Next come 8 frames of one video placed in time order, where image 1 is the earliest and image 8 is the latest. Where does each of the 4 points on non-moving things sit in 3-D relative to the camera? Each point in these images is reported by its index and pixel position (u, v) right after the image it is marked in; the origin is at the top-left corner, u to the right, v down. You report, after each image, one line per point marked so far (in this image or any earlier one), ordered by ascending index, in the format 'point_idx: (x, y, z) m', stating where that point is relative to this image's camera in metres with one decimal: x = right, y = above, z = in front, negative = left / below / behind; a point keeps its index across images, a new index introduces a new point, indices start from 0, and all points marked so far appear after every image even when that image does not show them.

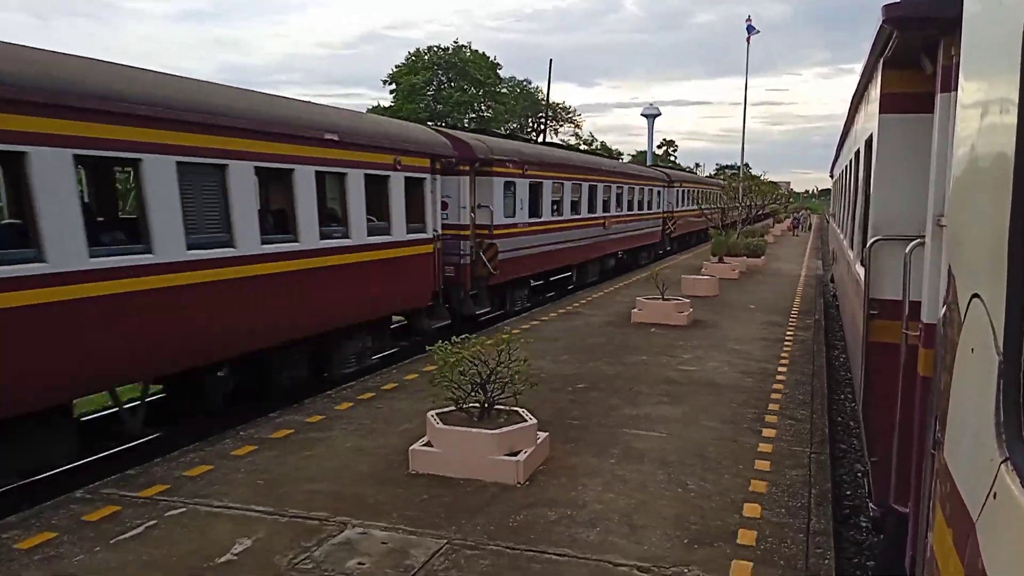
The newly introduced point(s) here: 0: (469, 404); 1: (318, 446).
0: (-0.2, -0.7, +5.4) m
1: (-1.3, -1.0, +5.6) m
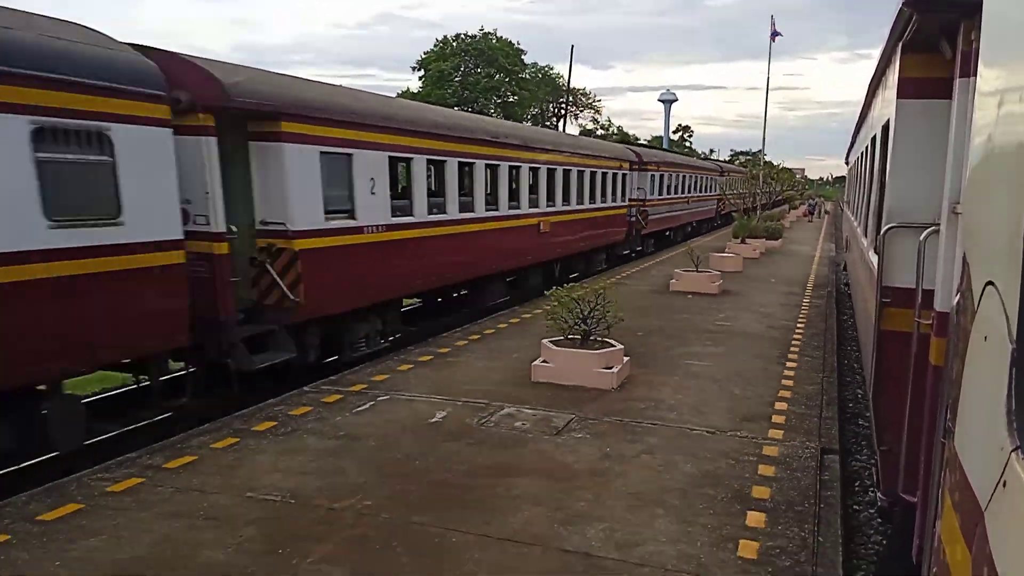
0: (+0.6, -0.4, +7.4) m
1: (-0.5, -0.7, +7.6) m
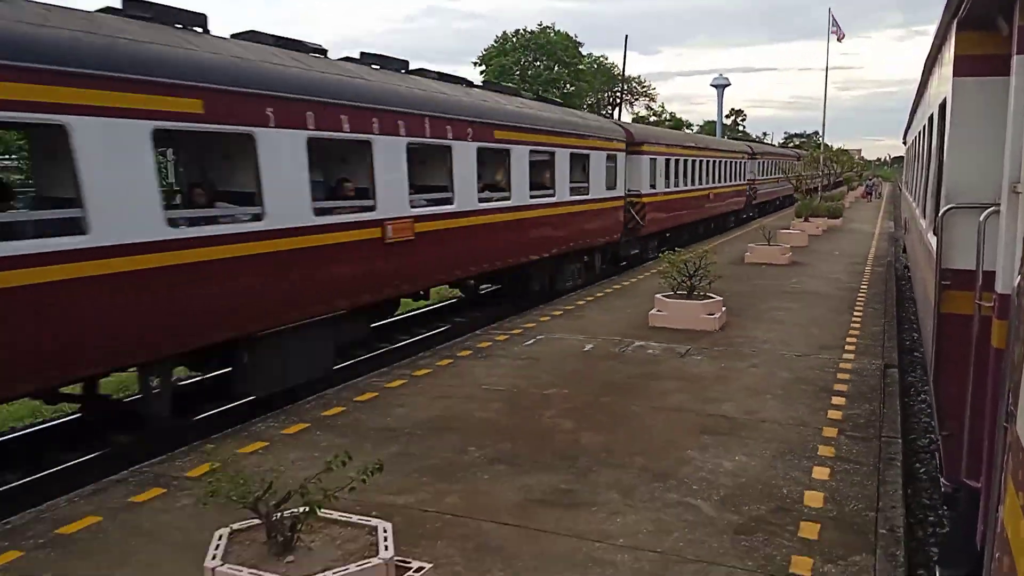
0: (+1.9, 0.0, +9.3) m
1: (+0.8, -0.3, +9.5) m
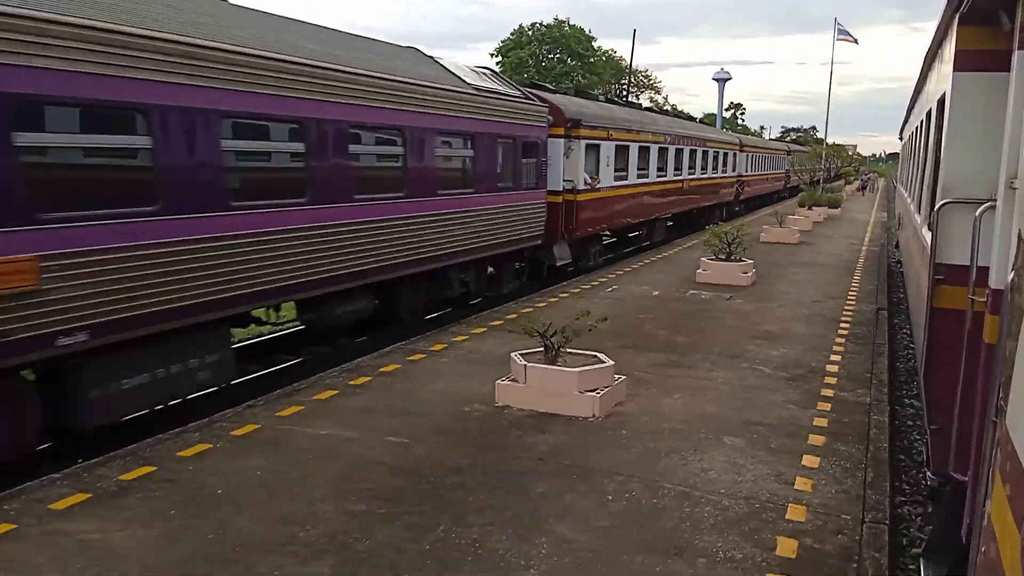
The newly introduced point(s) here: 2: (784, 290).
0: (+2.9, +0.5, +11.9) m
1: (+1.9, +0.2, +12.1) m
2: (+3.6, 0.0, +11.2) m
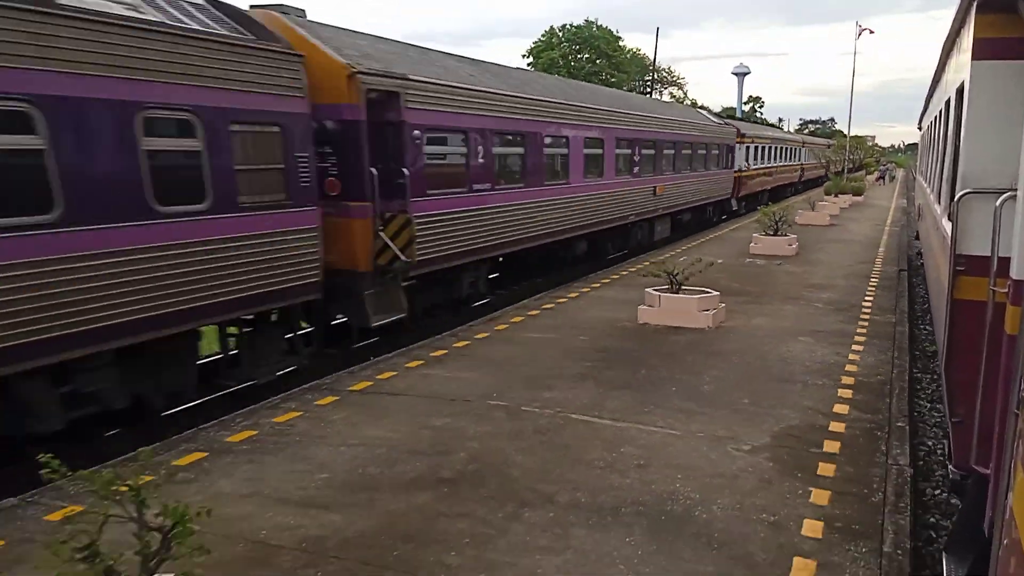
0: (+4.4, +1.0, +14.4) m
1: (+3.3, +0.7, +14.7) m
2: (+5.0, +0.5, +13.7) m
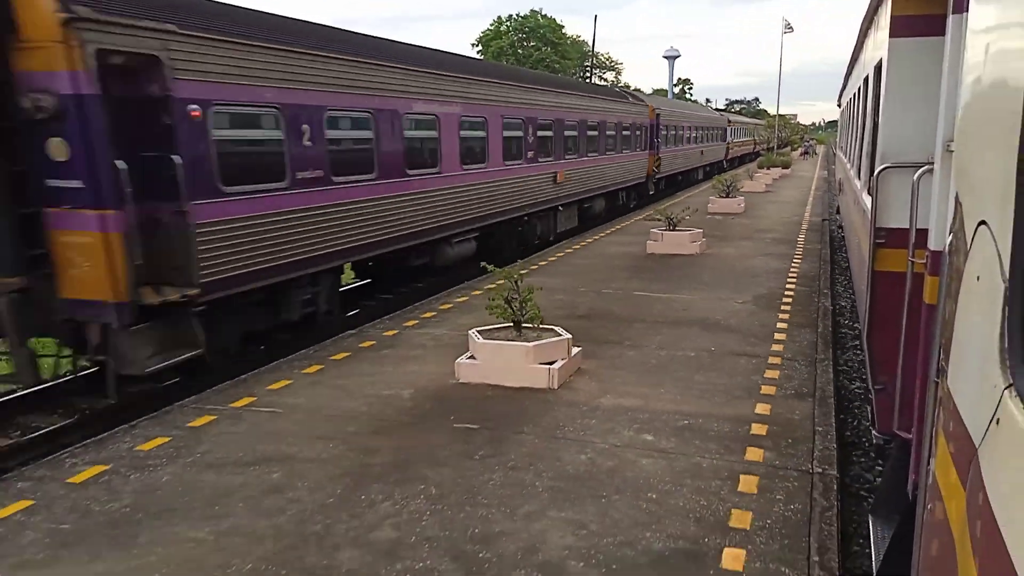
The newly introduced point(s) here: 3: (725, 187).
0: (+4.5, +2.0, +18.1) m
1: (+3.4, +1.7, +18.3) m
2: (+5.2, +1.5, +17.5) m
3: (+4.5, +2.1, +18.2) m
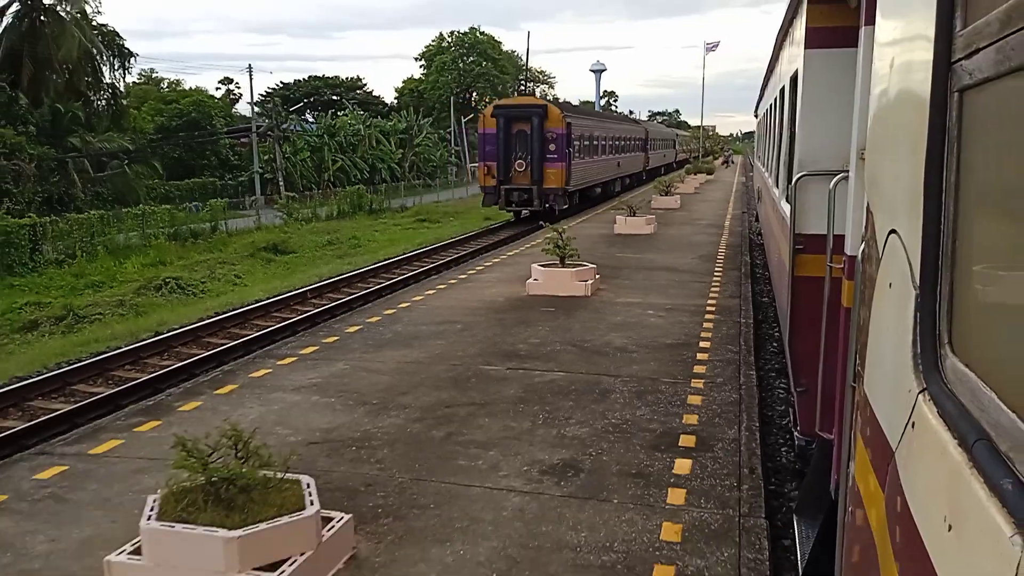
0: (+3.9, +2.5, +22.2) m
1: (+2.9, +2.1, +22.3) m
2: (+4.7, +2.0, +21.6) m
3: (+4.0, +2.6, +22.2) m
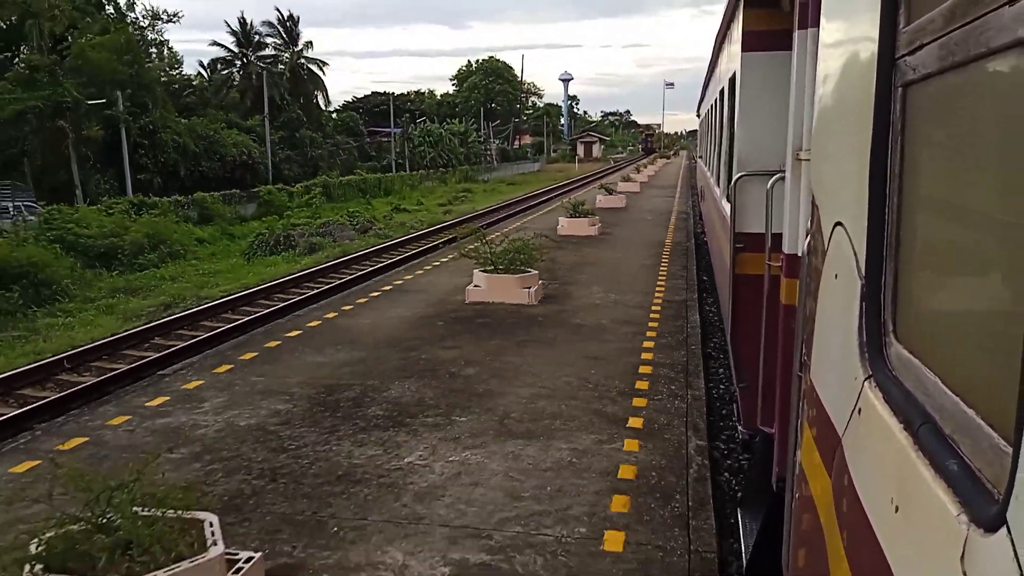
0: (+7.9, +7.0, +47.9) m
1: (+6.8, +6.6, +47.9) m
2: (+8.7, +6.5, +47.4) m
3: (+7.9, +7.1, +47.9) m
